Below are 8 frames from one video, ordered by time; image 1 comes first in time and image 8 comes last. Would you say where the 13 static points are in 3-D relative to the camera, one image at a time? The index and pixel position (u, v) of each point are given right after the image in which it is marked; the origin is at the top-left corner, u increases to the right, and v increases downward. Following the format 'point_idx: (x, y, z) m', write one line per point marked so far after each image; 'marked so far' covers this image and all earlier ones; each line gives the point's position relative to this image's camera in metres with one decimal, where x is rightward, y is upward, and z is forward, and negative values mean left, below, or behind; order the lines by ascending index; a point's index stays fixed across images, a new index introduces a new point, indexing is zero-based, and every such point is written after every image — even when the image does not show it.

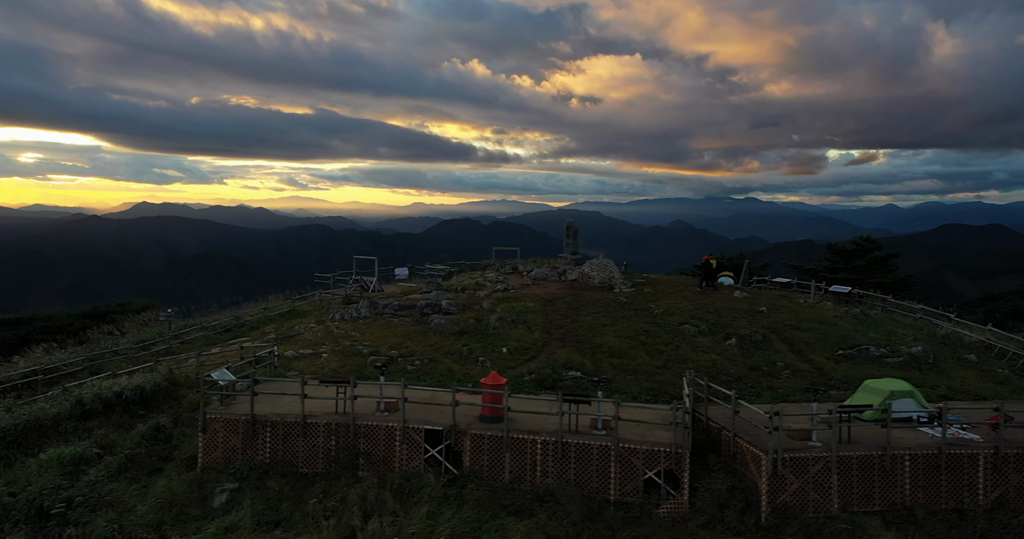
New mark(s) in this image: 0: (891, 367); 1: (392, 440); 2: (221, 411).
0: (+8.9, -2.2, +13.5) m
1: (-2.3, -3.3, +10.7) m
2: (-5.8, -2.9, +10.9) m
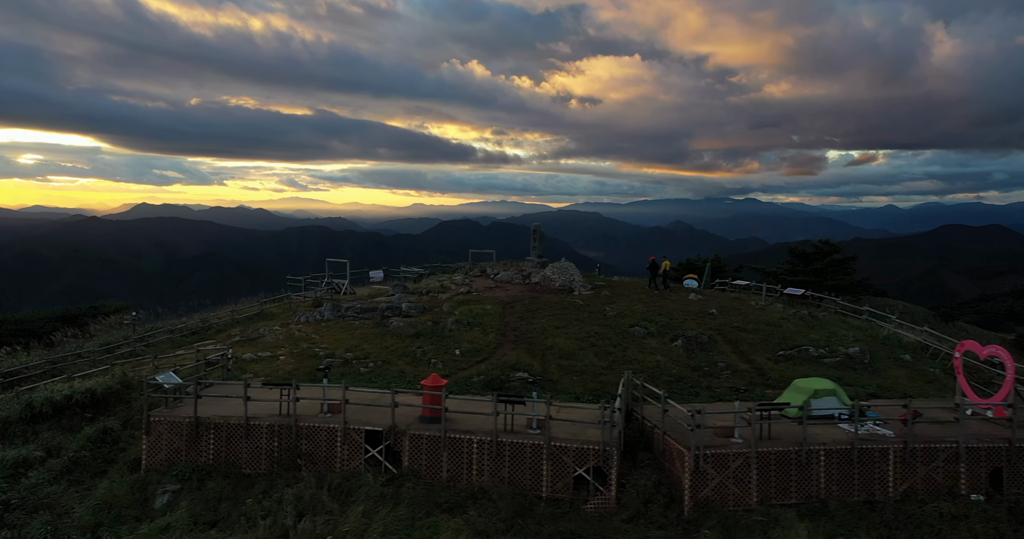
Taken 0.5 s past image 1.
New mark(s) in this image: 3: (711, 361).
0: (+7.6, -2.3, +13.9) m
1: (-3.5, -3.4, +11.1) m
2: (-7.1, -3.0, +11.3) m
3: (+4.9, -2.2, +14.2) m
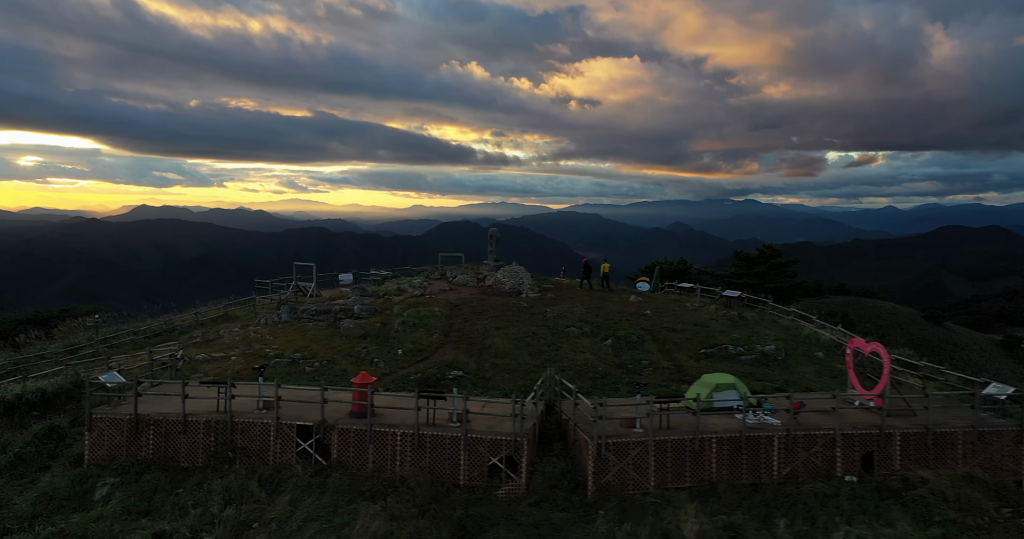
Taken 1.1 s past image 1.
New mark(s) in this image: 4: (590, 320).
0: (+5.9, -2.4, +14.8) m
1: (-5.2, -3.5, +12.0) m
2: (-8.7, -3.1, +12.2) m
3: (+3.3, -2.3, +15.1) m
4: (+2.3, -1.5, +17.1) m
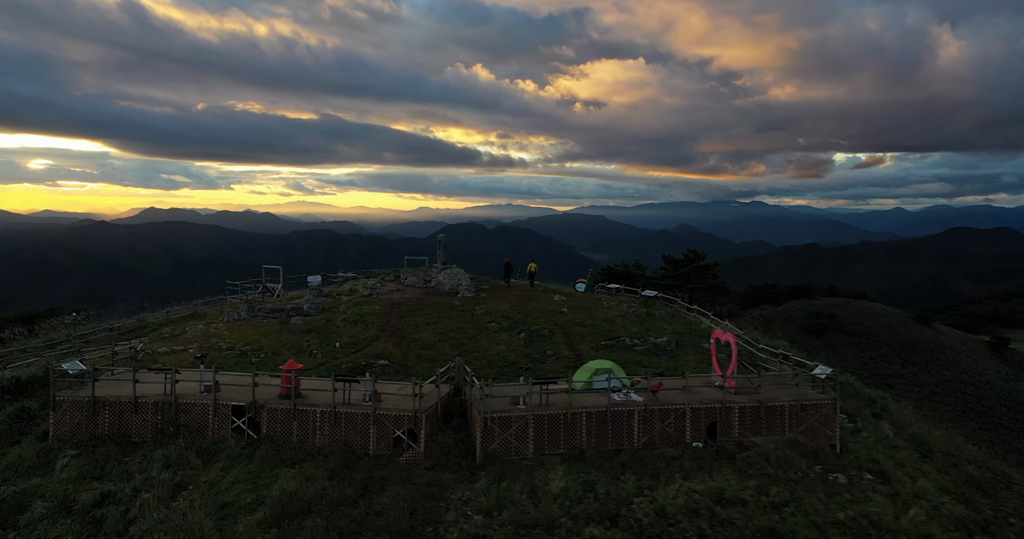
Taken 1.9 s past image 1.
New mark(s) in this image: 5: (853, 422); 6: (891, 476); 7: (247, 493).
0: (+3.6, -2.5, +16.8) m
1: (-7.6, -3.6, +14.0) m
2: (-11.1, -3.2, +14.3) m
3: (+0.9, -2.4, +17.1) m
4: (-0.1, -1.6, +19.1) m
5: (+9.1, -4.0, +15.9) m
6: (+9.1, -4.8, +14.3) m
7: (-5.8, -4.8, +12.4) m
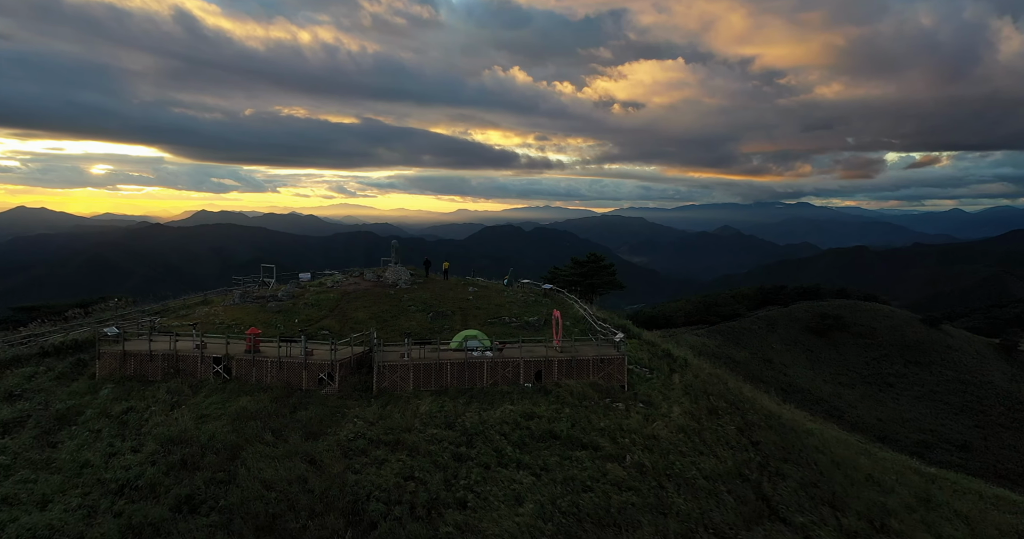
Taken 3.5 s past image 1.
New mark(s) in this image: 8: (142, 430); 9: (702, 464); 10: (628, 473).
0: (-0.3, -2.4, +22.9) m
1: (-11.6, -3.4, +20.9) m
2: (-15.1, -3.0, +21.4) m
3: (-2.9, -2.3, +23.4) m
4: (-3.7, -1.5, +25.4) m
5: (+5.2, -3.9, +21.7) m
6: (+5.0, -4.7, +20.1) m
7: (-9.9, -4.6, +19.1) m
8: (-11.8, -5.1, +18.2) m
9: (+5.9, -6.0, +17.8) m
10: (+3.5, -6.0, +17.1) m
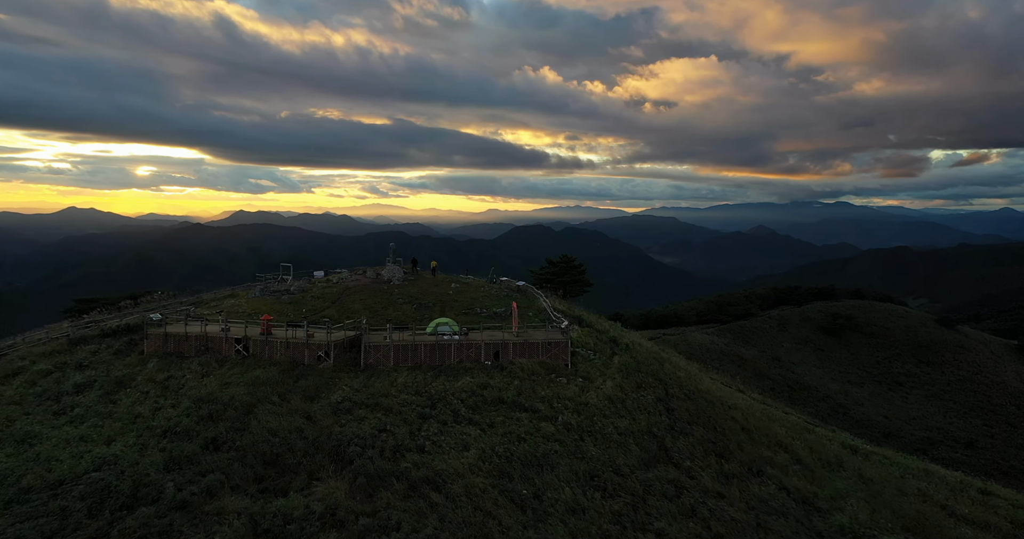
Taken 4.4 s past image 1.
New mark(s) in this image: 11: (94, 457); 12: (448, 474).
0: (-1.8, -2.3, +27.4) m
1: (-13.2, -3.3, +26.0) m
2: (-16.7, -2.8, +26.6) m
3: (-4.4, -2.2, +28.0) m
4: (-5.1, -1.4, +30.1) m
5: (+3.6, -3.8, +25.9) m
6: (+3.4, -4.6, +24.3) m
7: (-11.6, -4.5, +24.1) m
8: (-13.6, -5.0, +23.2) m
9: (+4.1, -6.0, +21.9) m
10: (+1.7, -6.0, +21.4) m
11: (-14.3, -6.4, +19.5) m
12: (-2.1, -6.8, +19.2) m
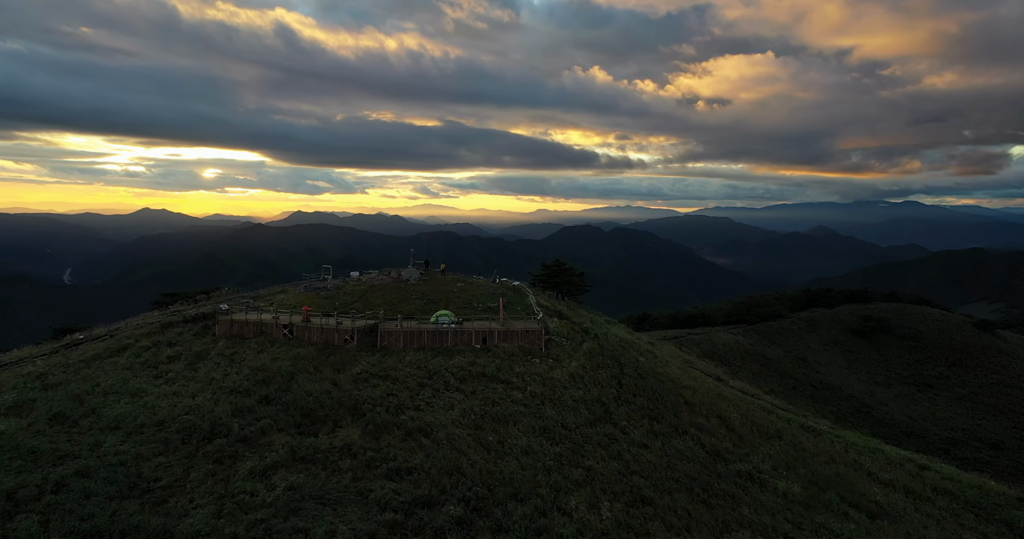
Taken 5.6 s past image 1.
0: (-2.4, -2.4, +33.8) m
1: (-13.8, -3.3, +33.3) m
2: (-17.3, -2.8, +34.2) m
3: (-4.9, -2.3, +34.5) m
4: (-5.4, -1.5, +36.7) m
5: (+2.8, -4.0, +31.8) m
6: (+2.5, -4.8, +30.2) m
7: (-12.4, -4.5, +31.3) m
8: (-14.5, -5.0, +30.6) m
9: (+3.0, -6.1, +27.8) m
10: (+0.6, -6.1, +27.4) m
11: (-15.5, -6.4, +26.9) m
12: (-3.4, -6.9, +25.6) m
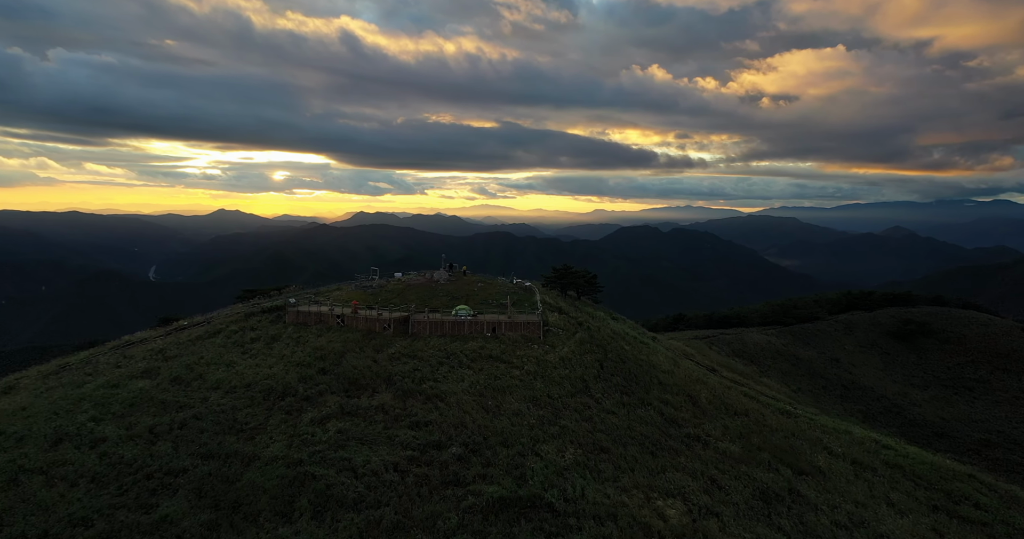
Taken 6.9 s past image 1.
0: (-1.7, -2.6, +41.2) m
1: (-13.2, -3.4, +41.9) m
2: (-16.5, -2.9, +43.2) m
3: (-4.2, -2.4, +42.3) m
4: (-4.5, -1.6, +44.5) m
5: (+3.2, -4.2, +38.7) m
6: (+2.7, -5.0, +37.2) m
7: (-12.0, -4.6, +39.7) m
8: (-14.1, -5.1, +39.3) m
9: (+3.0, -6.3, +34.8) m
10: (+0.5, -6.3, +34.6) m
11: (-15.5, -6.5, +35.7) m
12: (-3.6, -7.1, +33.2) m
